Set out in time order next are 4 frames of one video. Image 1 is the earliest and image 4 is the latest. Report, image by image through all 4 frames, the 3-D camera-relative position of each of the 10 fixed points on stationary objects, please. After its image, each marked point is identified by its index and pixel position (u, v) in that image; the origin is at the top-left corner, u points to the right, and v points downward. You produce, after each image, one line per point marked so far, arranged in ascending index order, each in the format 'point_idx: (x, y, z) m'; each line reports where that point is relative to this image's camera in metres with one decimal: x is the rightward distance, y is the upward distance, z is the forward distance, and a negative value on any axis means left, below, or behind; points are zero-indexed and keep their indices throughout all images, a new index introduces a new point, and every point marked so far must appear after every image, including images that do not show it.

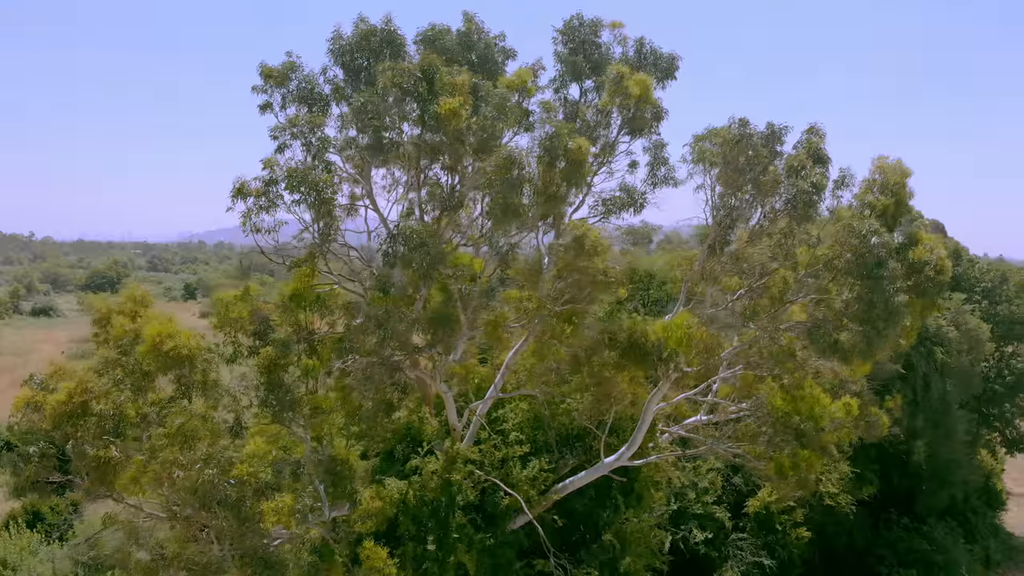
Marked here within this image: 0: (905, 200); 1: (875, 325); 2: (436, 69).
0: (+5.2, +1.2, +8.8) m
1: (+4.1, -0.4, +7.6) m
2: (-1.0, +2.6, +8.0) m
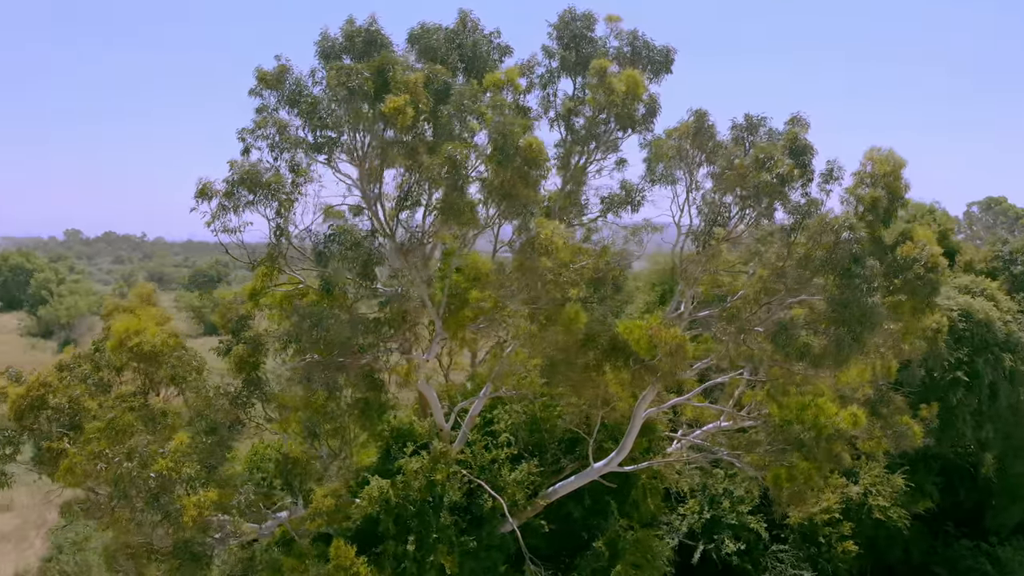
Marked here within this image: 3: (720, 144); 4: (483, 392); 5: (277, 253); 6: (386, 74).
0: (+4.8, +1.2, +8.2) m
1: (+3.6, -0.4, +7.0) m
2: (-1.5, +2.6, +7.9) m
3: (+2.5, +1.7, +8.1) m
4: (-0.5, -1.7, +10.8) m
5: (-2.9, +0.4, +8.1) m
6: (-1.5, +2.6, +8.0) m
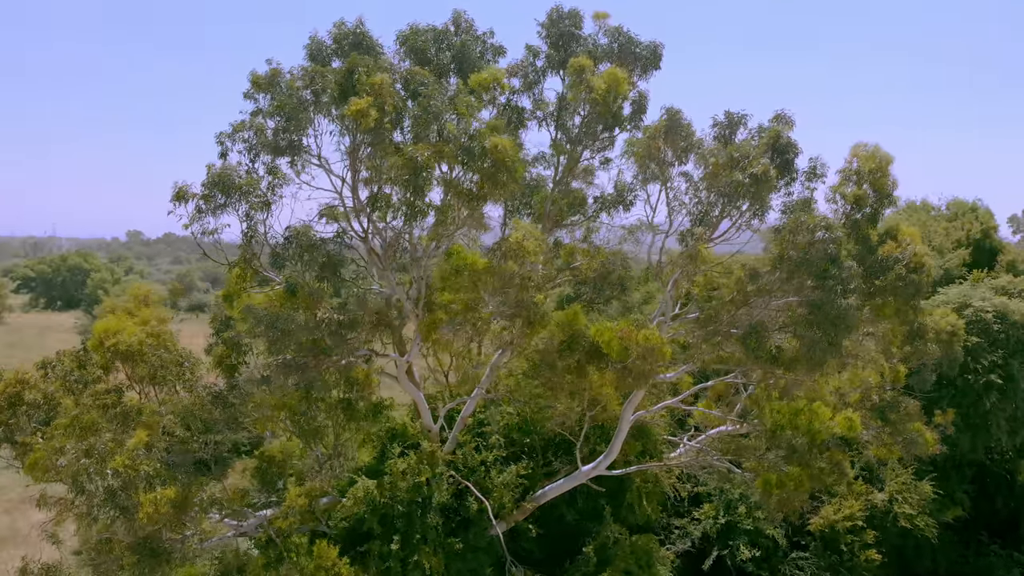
0: (+4.4, +1.2, +7.9) m
1: (+3.2, -0.4, +6.8) m
2: (-1.8, +2.6, +7.9) m
3: (+2.2, +1.7, +7.9) m
4: (-0.7, -1.7, +10.7) m
5: (-3.2, +0.4, +8.2) m
6: (-1.9, +2.6, +8.0) m
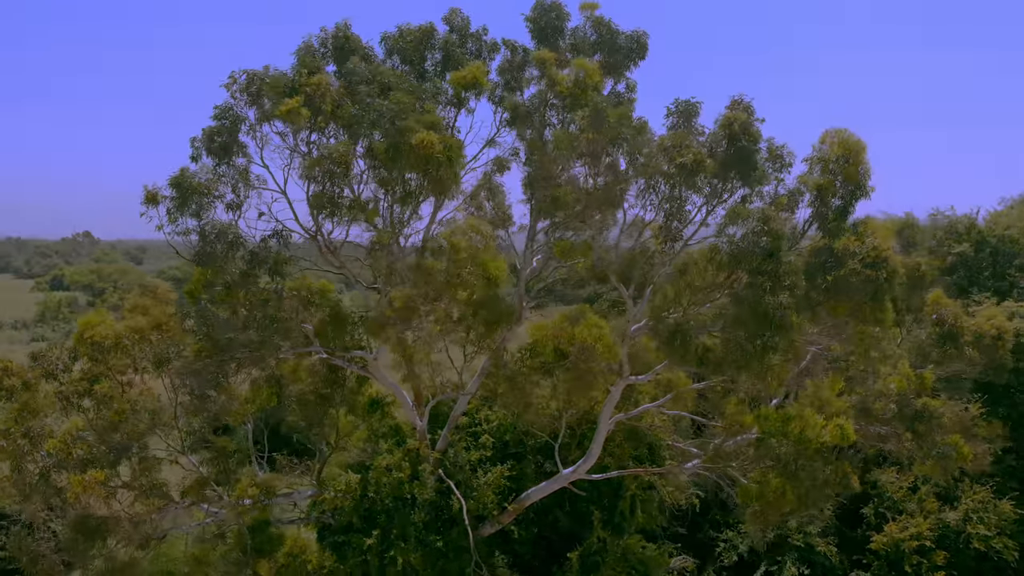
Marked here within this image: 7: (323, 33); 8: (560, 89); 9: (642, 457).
0: (+3.7, +1.2, +7.2) m
1: (+2.3, -0.4, +6.3) m
2: (-2.5, +2.7, +8.1) m
3: (+1.5, +1.8, +7.5) m
4: (-1.0, -1.7, +10.7) m
5: (-3.8, +0.4, +8.5) m
6: (-2.5, +2.6, +8.1) m
7: (-3.0, +4.0, +10.4) m
8: (+0.8, +2.9, +9.5) m
9: (+2.3, -3.0, +11.7) m
